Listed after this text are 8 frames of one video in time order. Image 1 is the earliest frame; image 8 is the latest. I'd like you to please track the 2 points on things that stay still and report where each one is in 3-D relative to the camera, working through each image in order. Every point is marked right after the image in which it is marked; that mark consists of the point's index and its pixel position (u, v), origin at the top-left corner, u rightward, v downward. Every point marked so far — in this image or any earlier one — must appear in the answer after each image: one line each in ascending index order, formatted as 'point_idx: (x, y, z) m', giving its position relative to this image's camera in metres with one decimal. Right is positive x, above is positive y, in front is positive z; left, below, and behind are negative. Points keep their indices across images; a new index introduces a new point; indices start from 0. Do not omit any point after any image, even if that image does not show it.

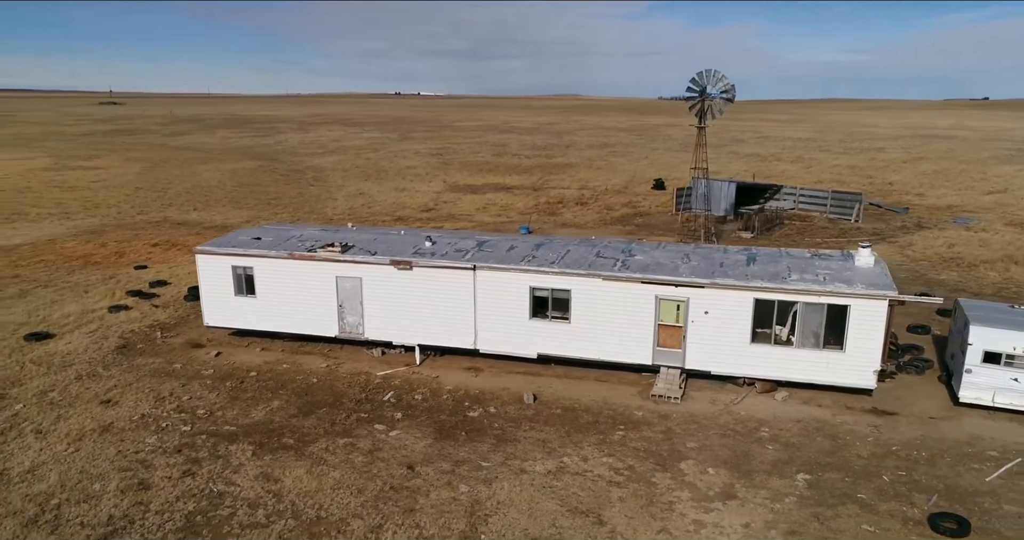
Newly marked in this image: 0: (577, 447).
0: (+1.2, -3.2, +12.8) m
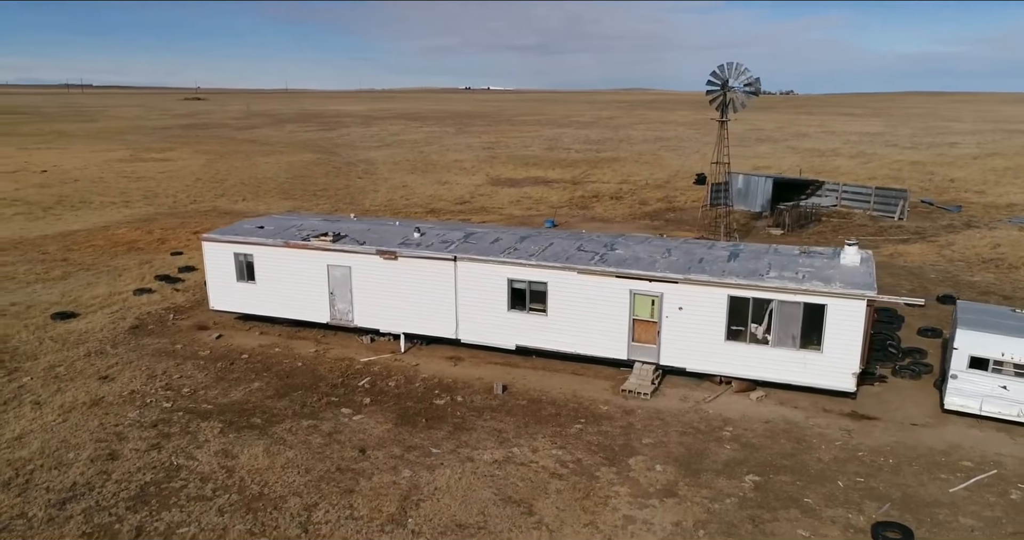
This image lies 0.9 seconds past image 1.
0: (+0.3, -3.0, +12.8) m
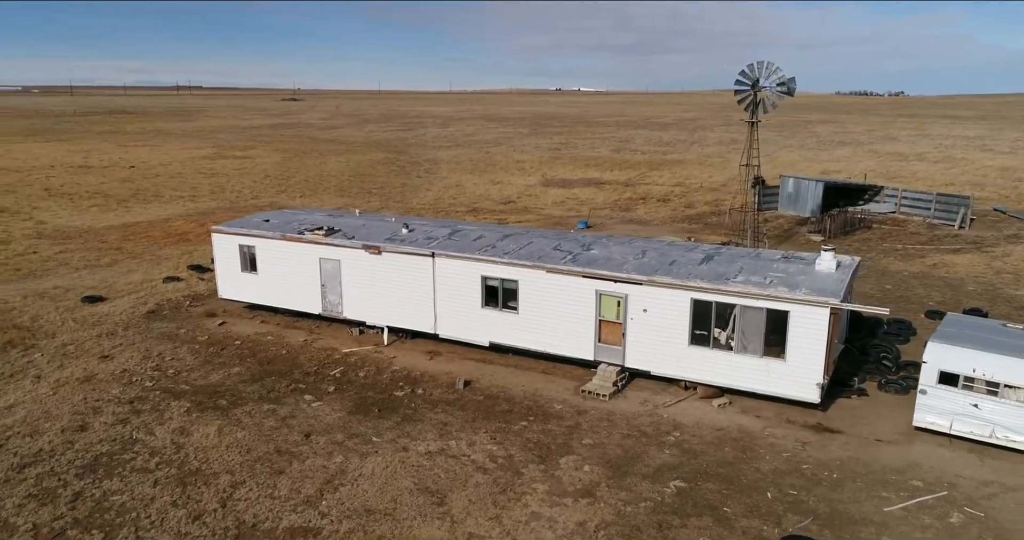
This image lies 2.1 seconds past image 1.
0: (-0.7, -2.9, +12.9) m
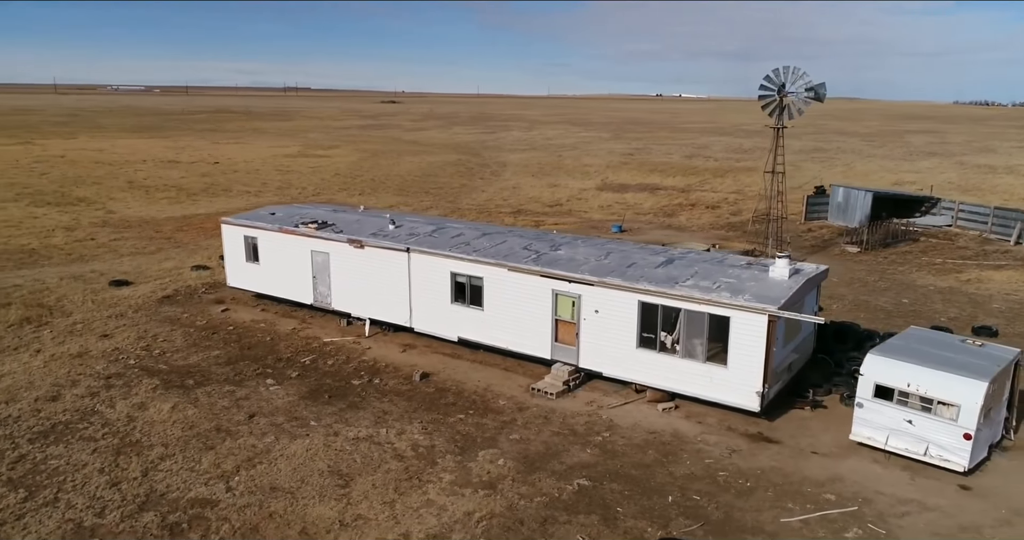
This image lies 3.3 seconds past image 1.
0: (-1.9, -2.8, +13.3) m
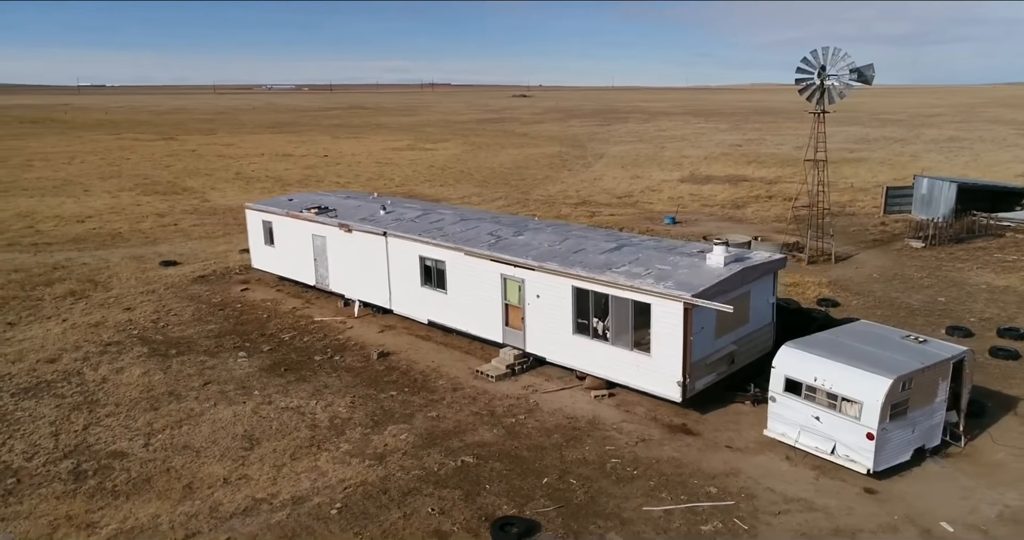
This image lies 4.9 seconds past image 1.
0: (-3.3, -2.5, +14.0) m
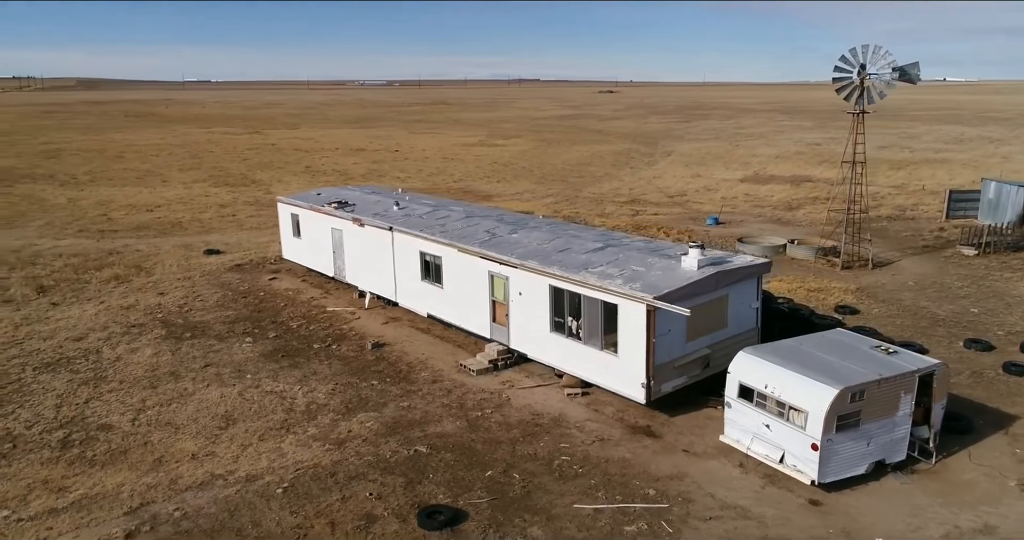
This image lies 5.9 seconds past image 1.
0: (-3.8, -2.3, +14.6) m
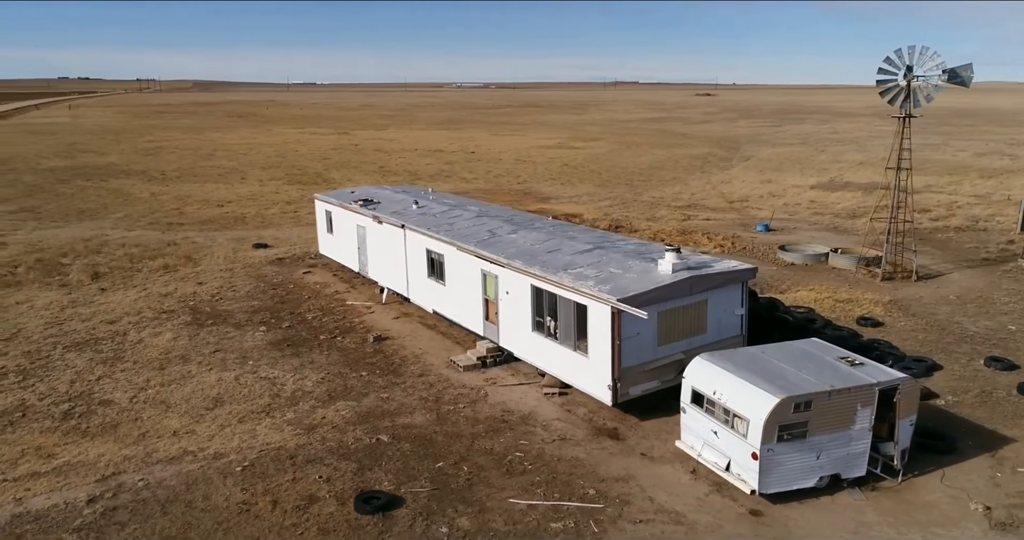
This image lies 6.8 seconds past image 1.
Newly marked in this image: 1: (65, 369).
0: (-4.2, -2.2, +15.3) m
1: (-9.4, -2.1, +15.1) m
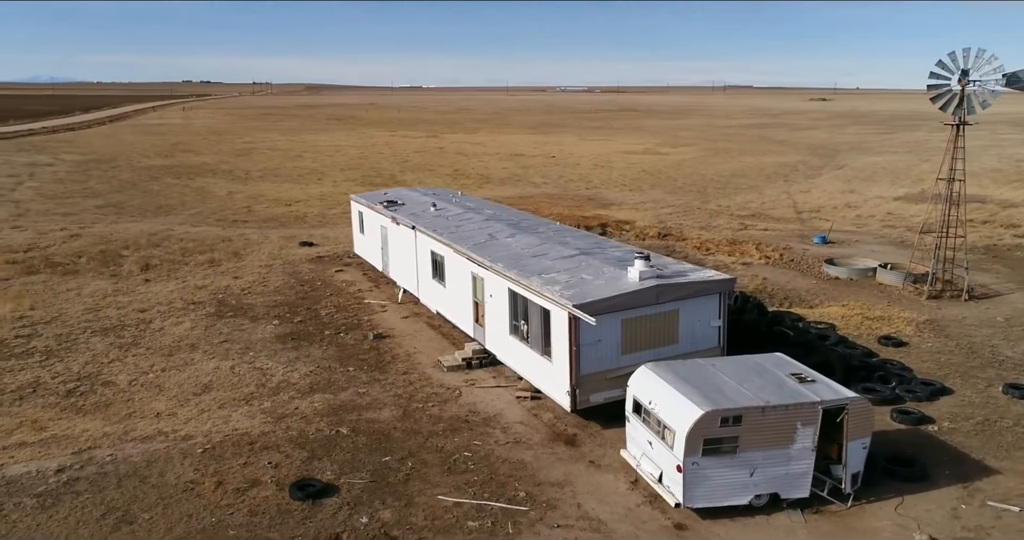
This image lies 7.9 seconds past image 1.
0: (-4.5, -2.1, +16.0) m
1: (-9.8, -1.9, +16.5) m
